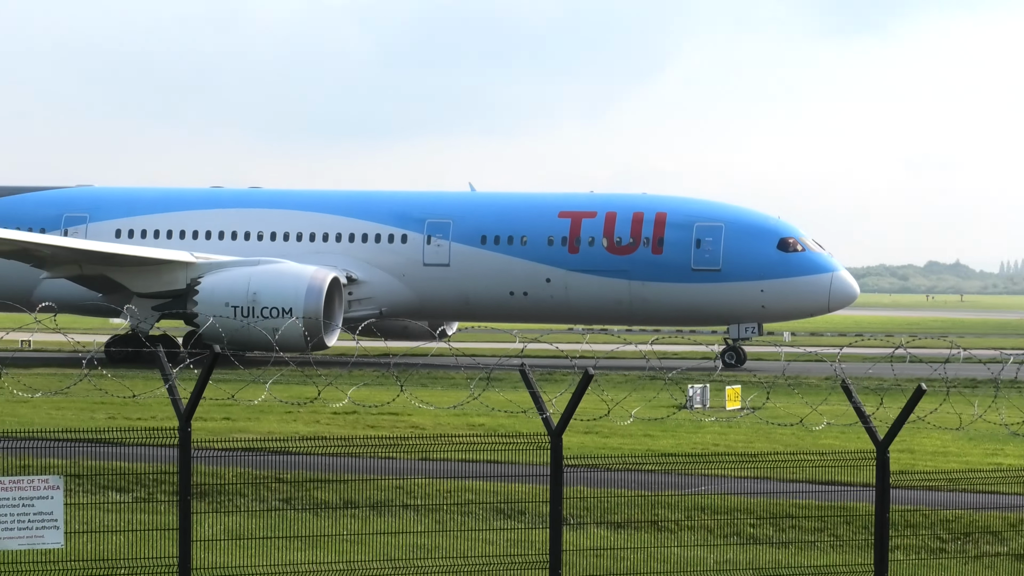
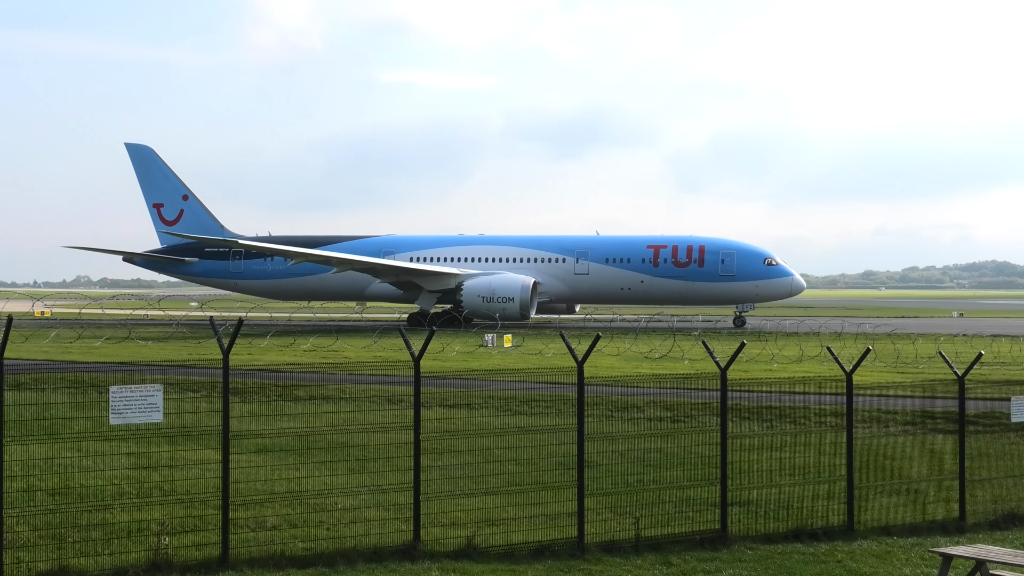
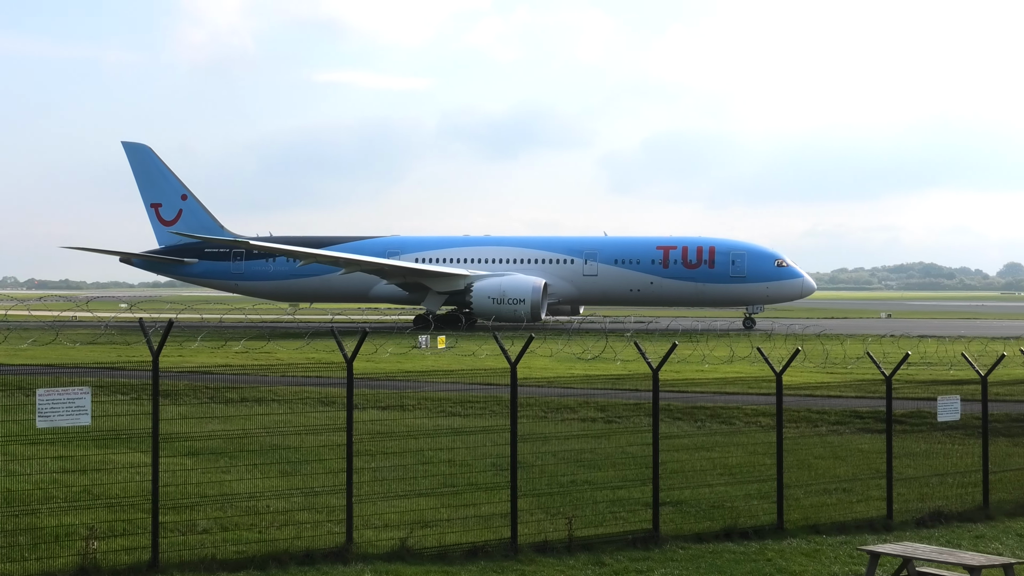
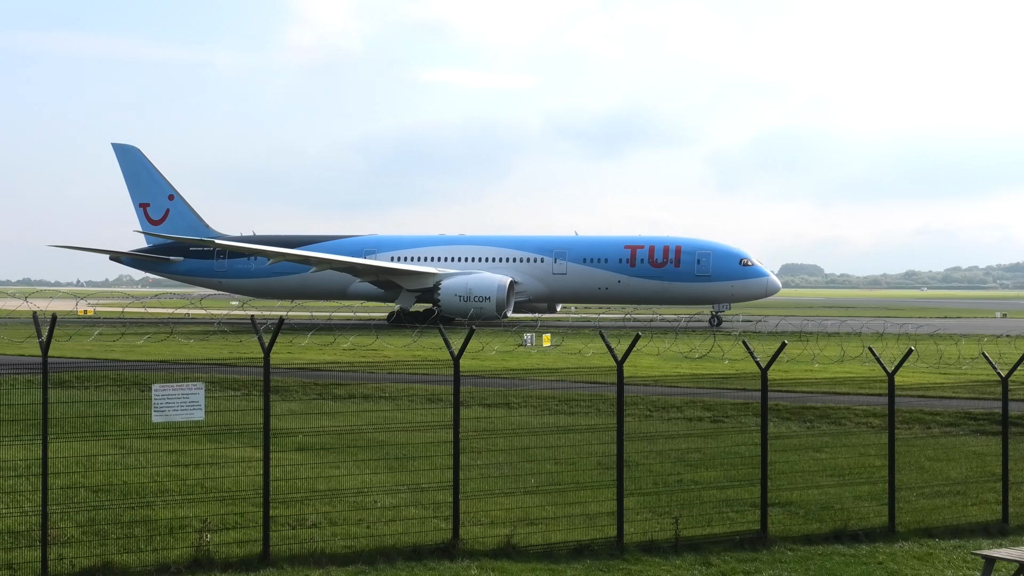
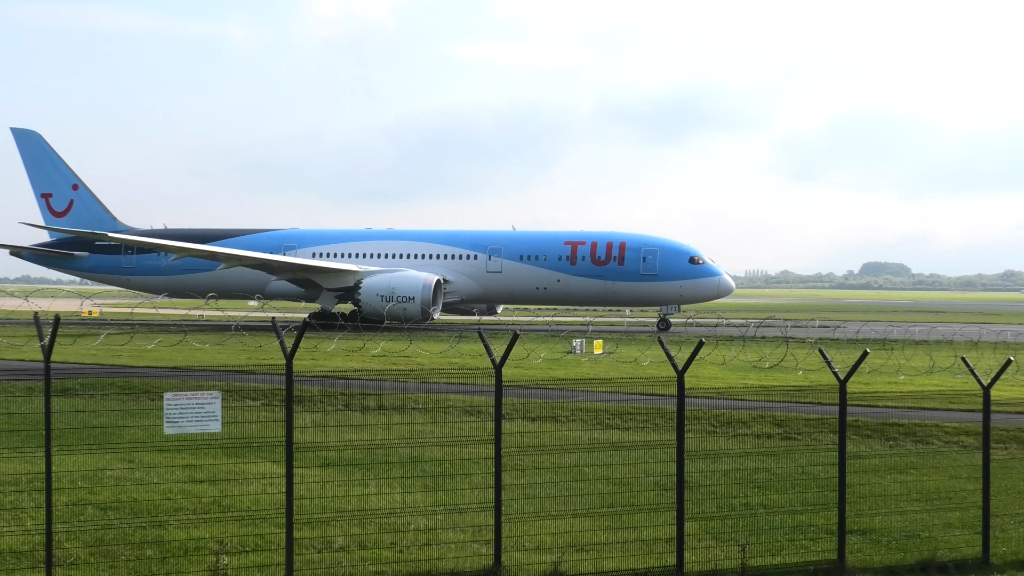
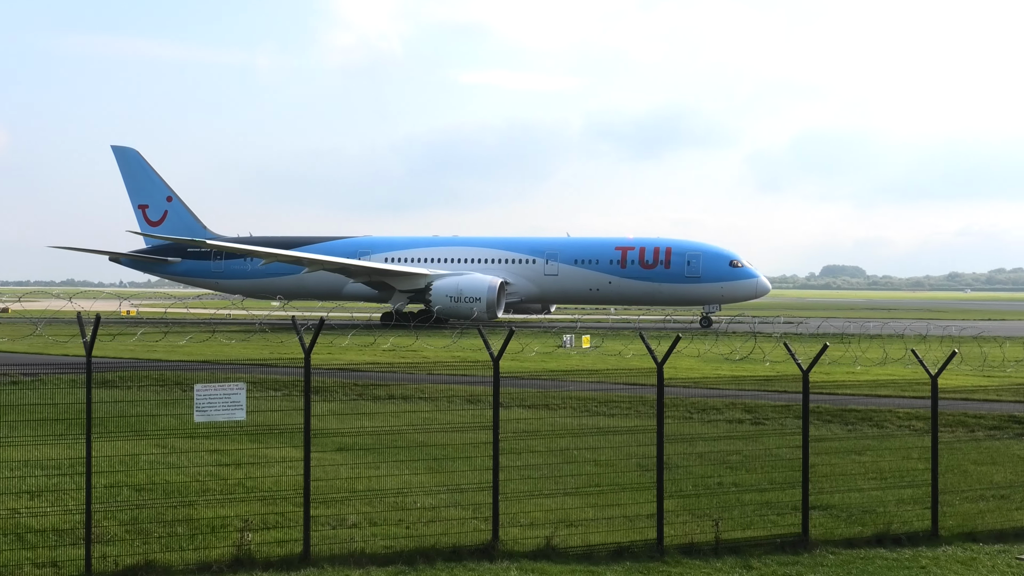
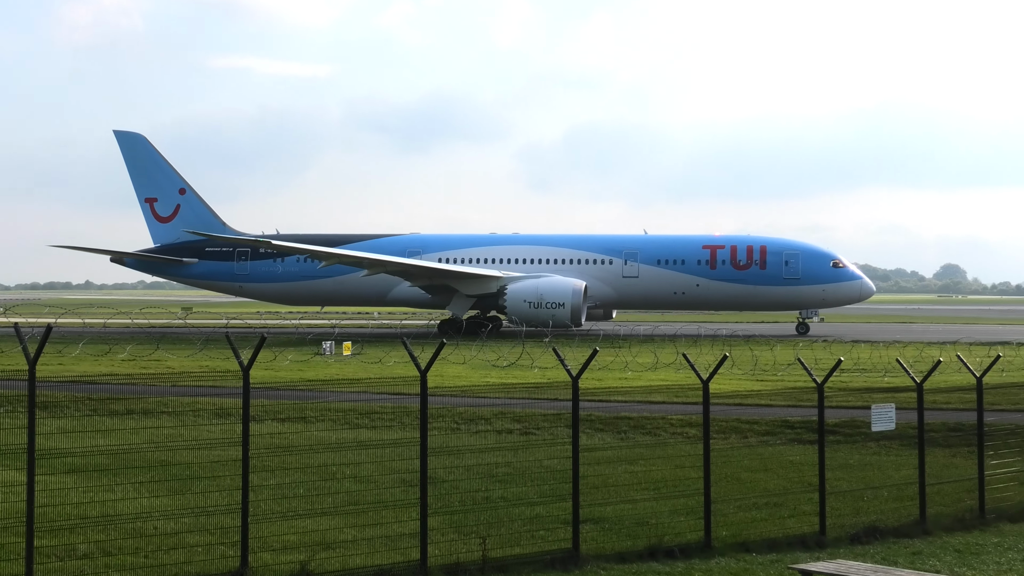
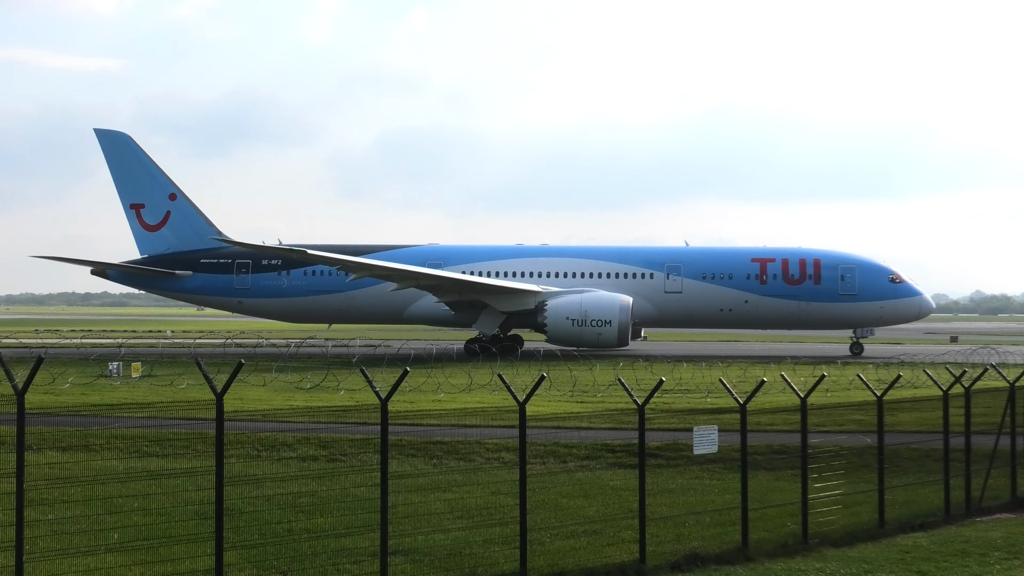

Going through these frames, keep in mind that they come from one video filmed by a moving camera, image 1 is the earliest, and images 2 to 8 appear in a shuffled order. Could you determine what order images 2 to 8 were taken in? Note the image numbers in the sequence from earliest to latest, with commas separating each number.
5, 6, 4, 2, 3, 7, 8
